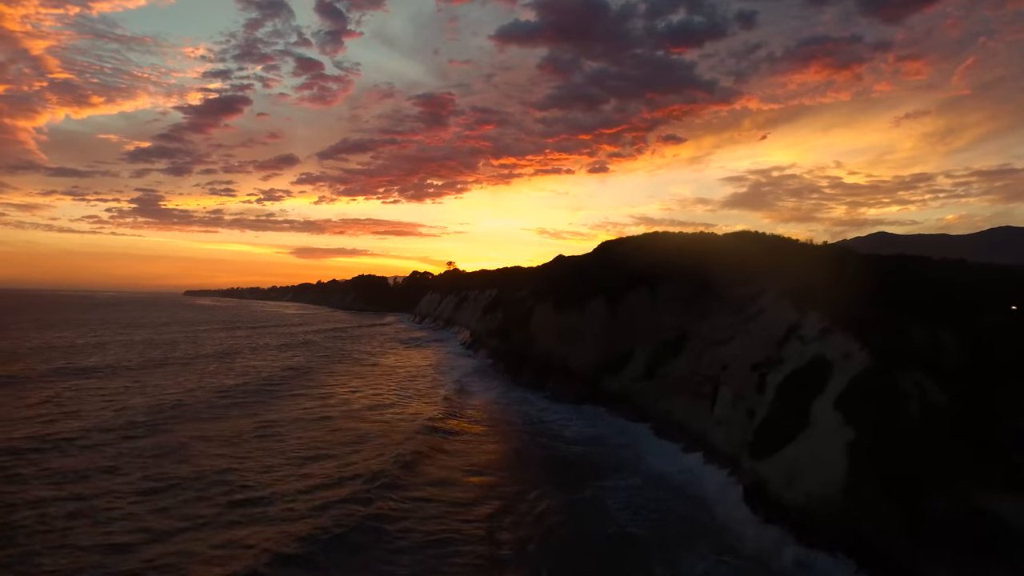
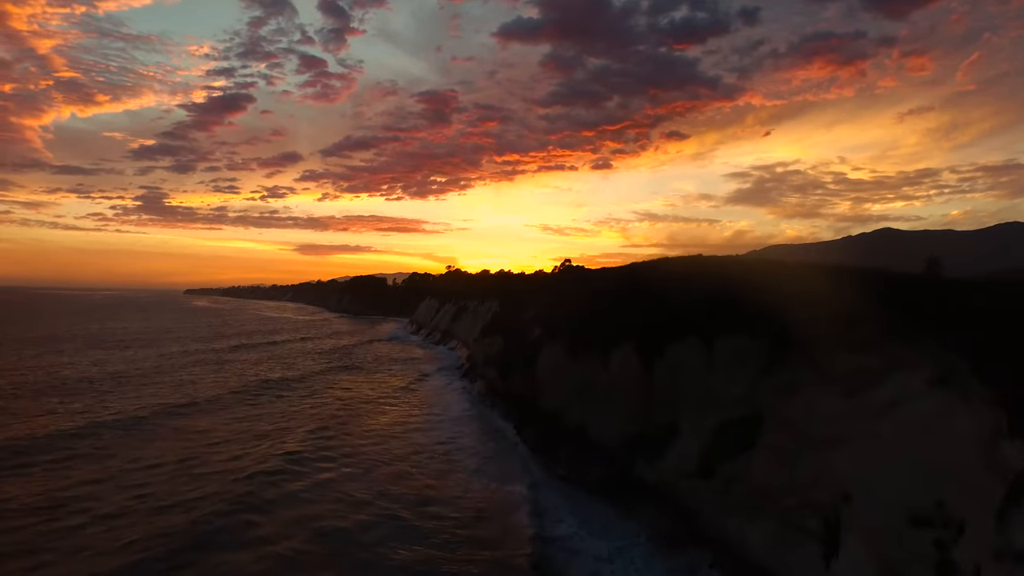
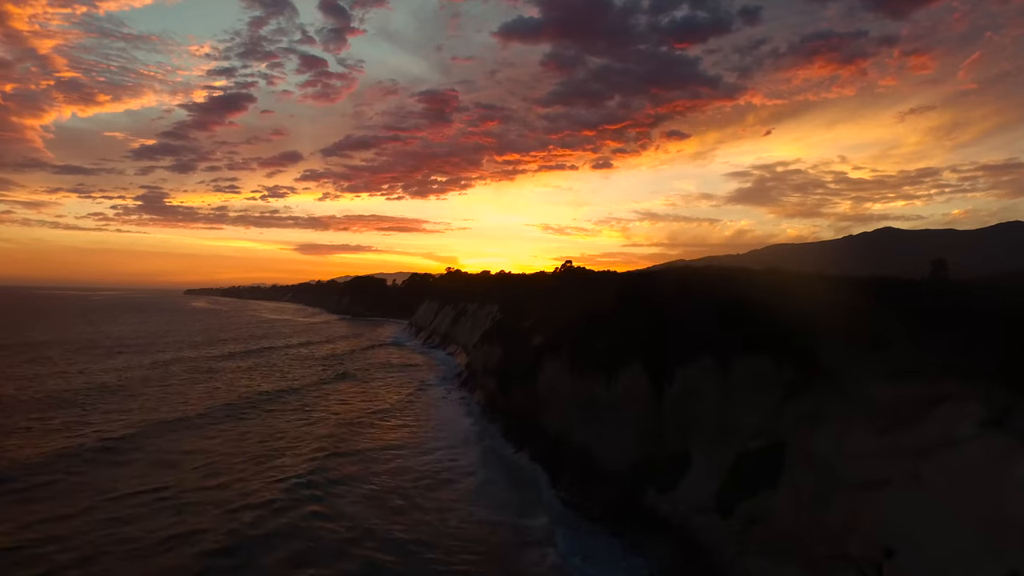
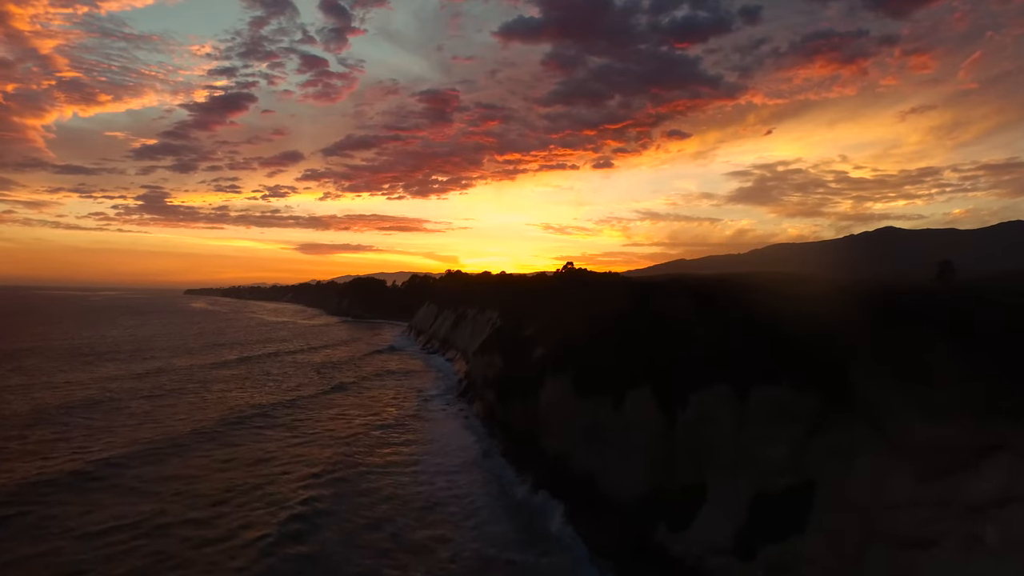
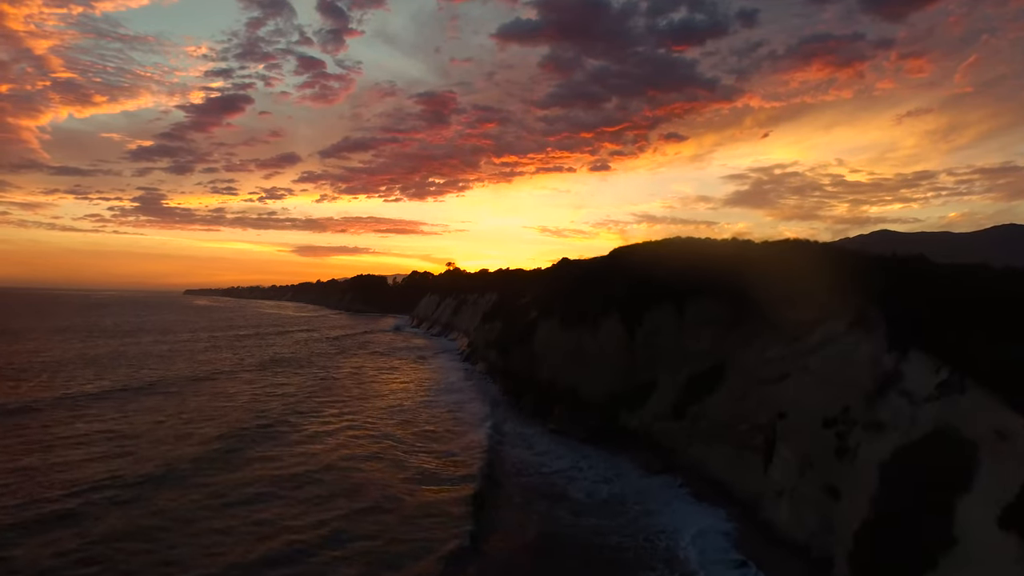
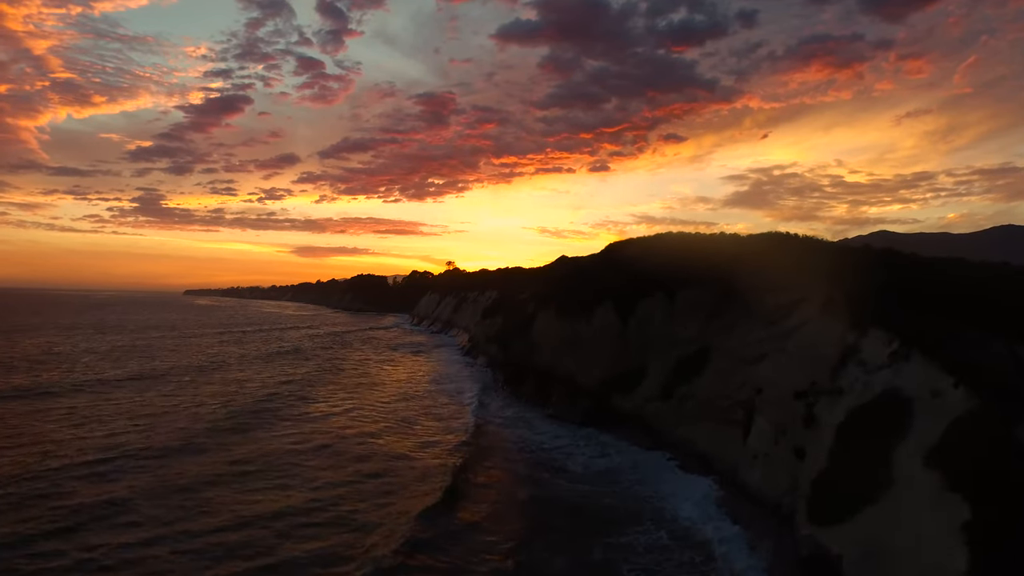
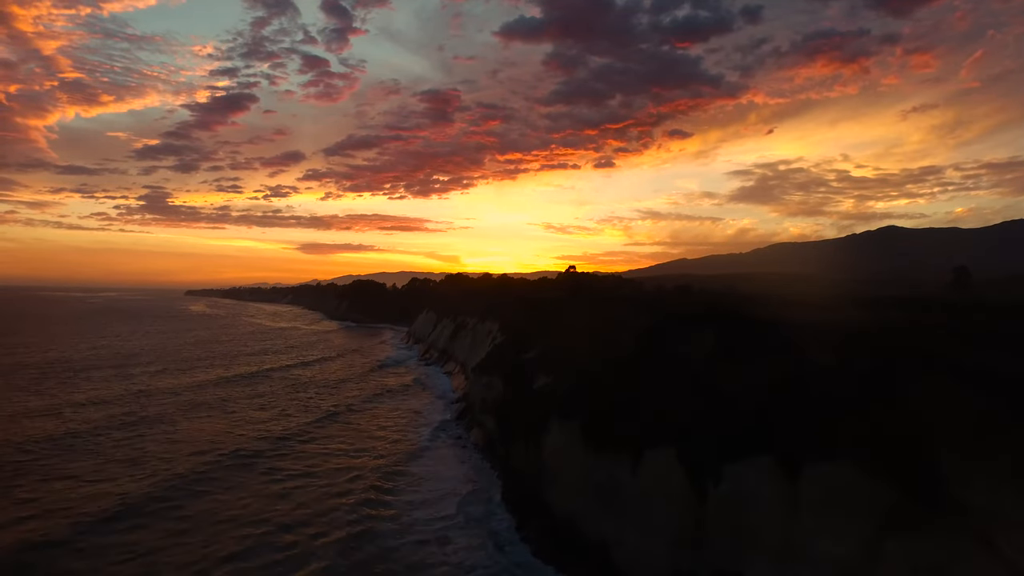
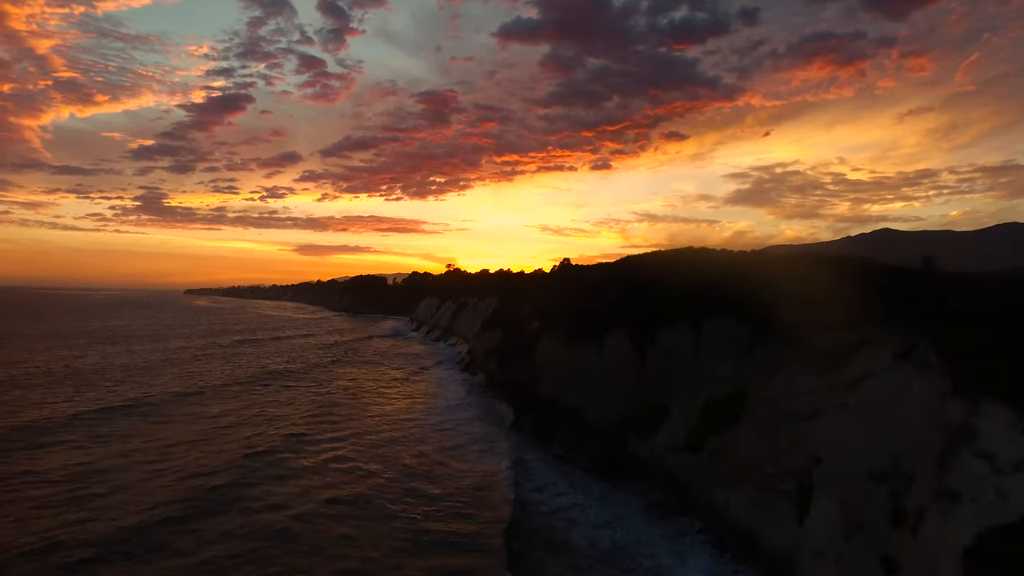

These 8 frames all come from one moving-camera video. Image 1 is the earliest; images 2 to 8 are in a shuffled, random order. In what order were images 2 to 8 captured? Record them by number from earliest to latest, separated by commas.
6, 5, 8, 2, 3, 4, 7
